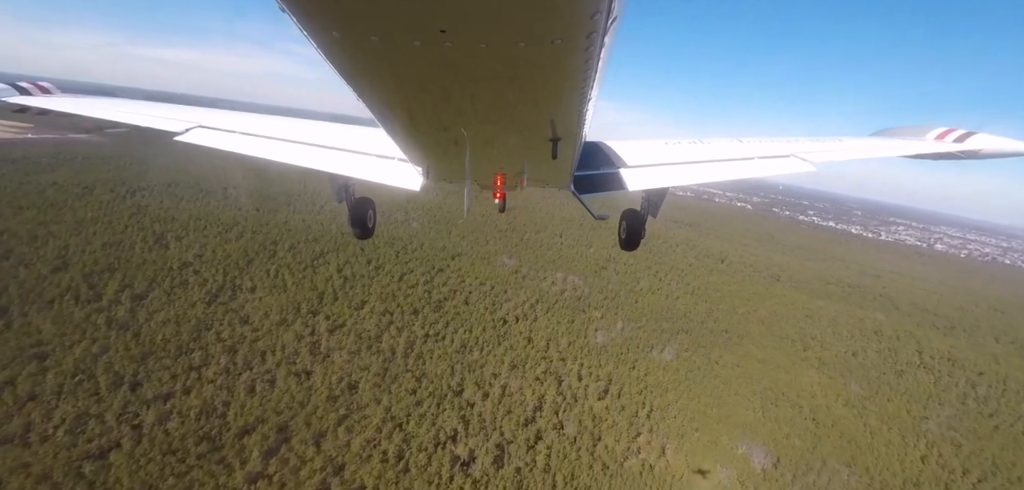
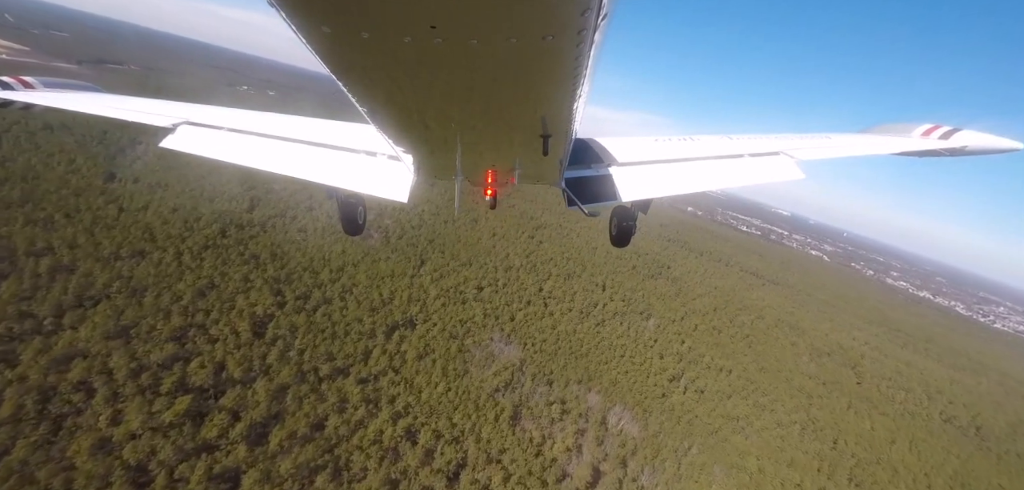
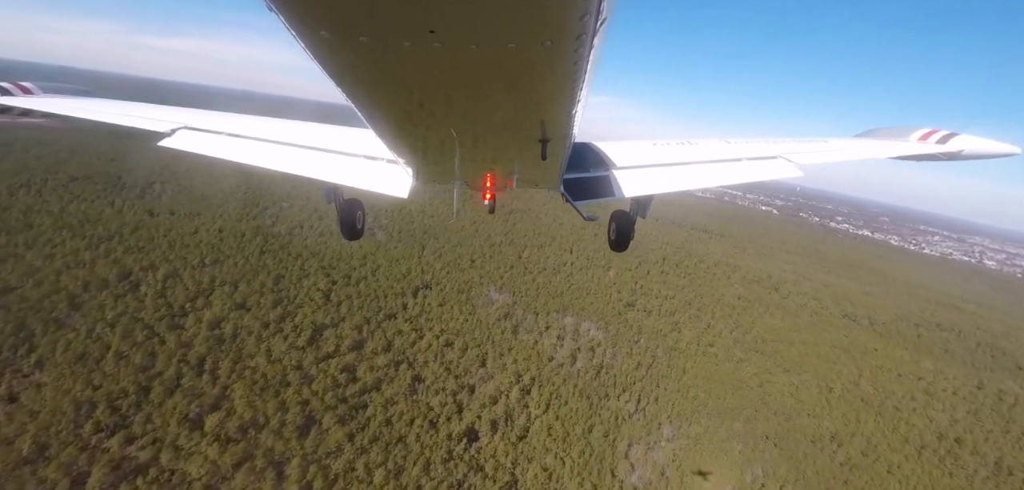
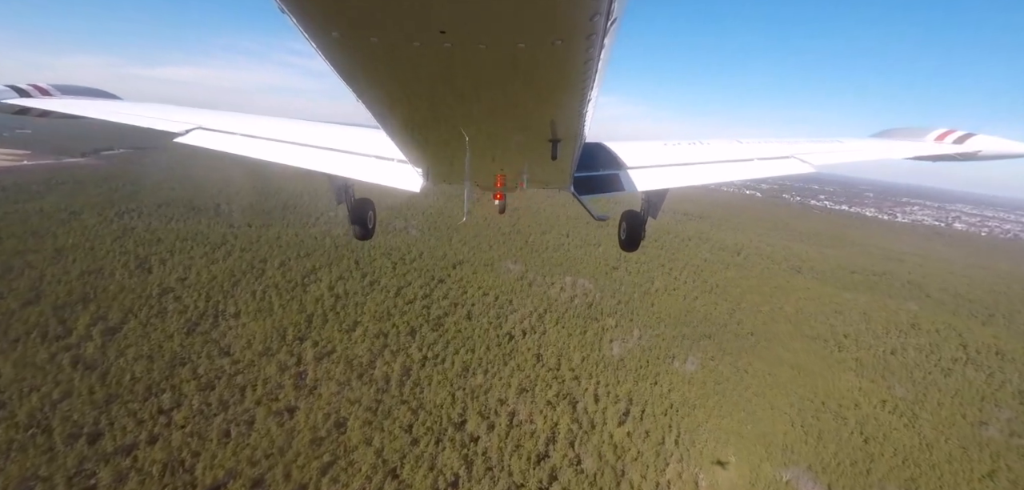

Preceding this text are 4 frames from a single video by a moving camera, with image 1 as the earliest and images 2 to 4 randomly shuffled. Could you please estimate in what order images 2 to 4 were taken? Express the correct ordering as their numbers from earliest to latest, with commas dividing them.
4, 3, 2
